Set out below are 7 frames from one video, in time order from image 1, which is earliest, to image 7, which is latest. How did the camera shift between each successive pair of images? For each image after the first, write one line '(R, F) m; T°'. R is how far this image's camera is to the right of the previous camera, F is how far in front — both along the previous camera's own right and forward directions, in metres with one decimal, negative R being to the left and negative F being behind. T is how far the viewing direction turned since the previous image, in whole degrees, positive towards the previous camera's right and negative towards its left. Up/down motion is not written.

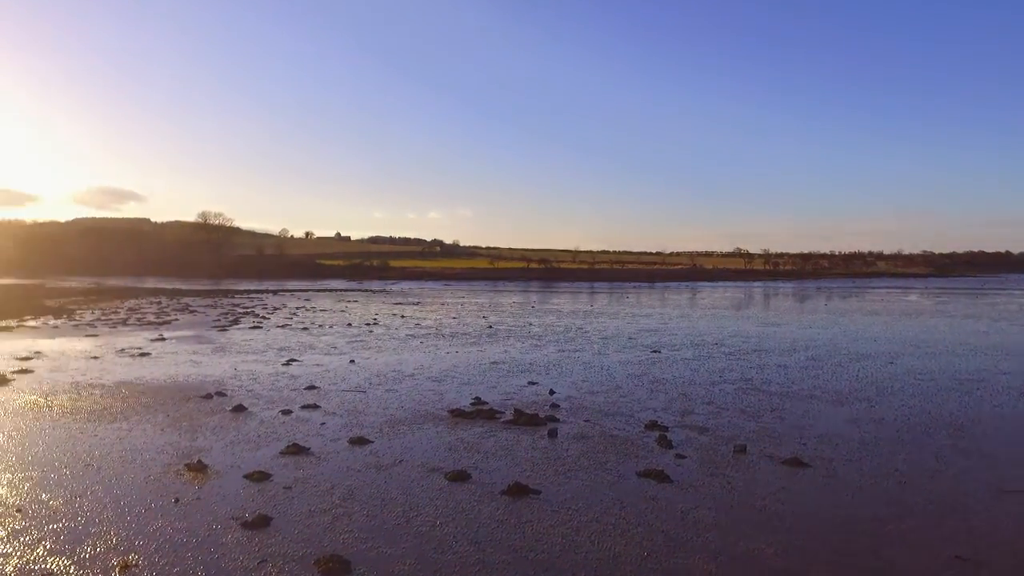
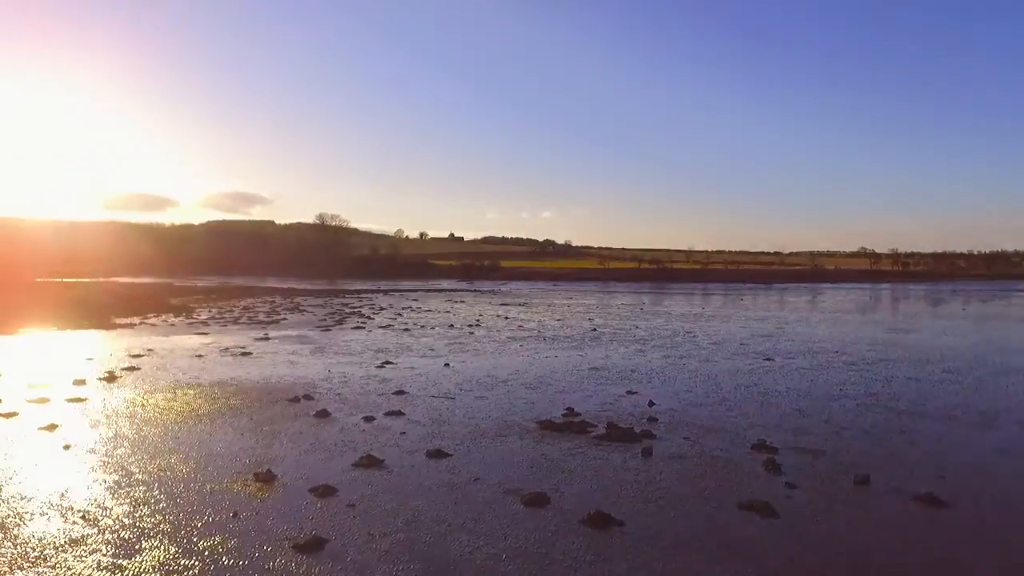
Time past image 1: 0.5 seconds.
(+0.3, +1.0) m; -8°
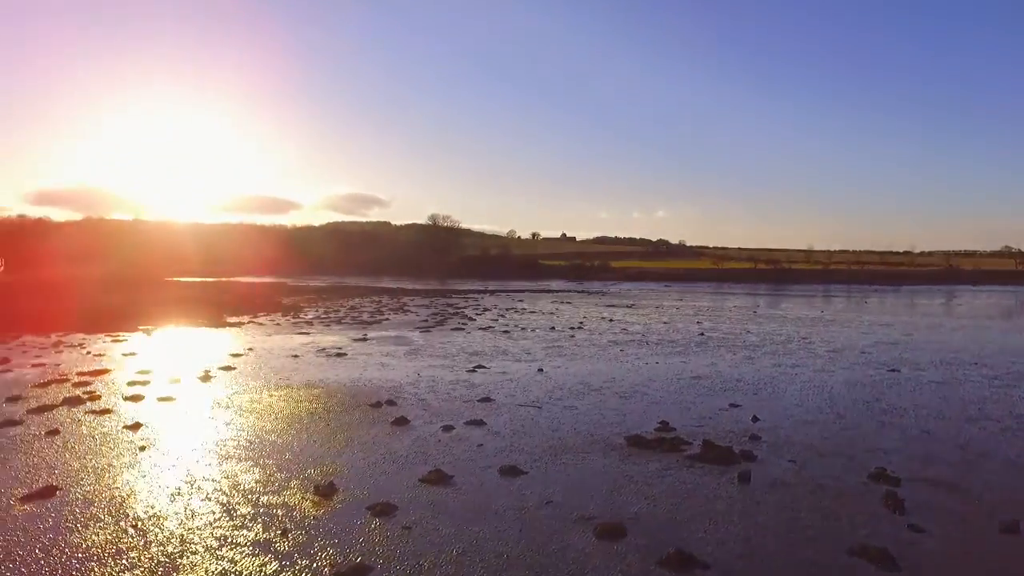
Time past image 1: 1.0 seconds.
(+0.4, +1.0) m; -8°
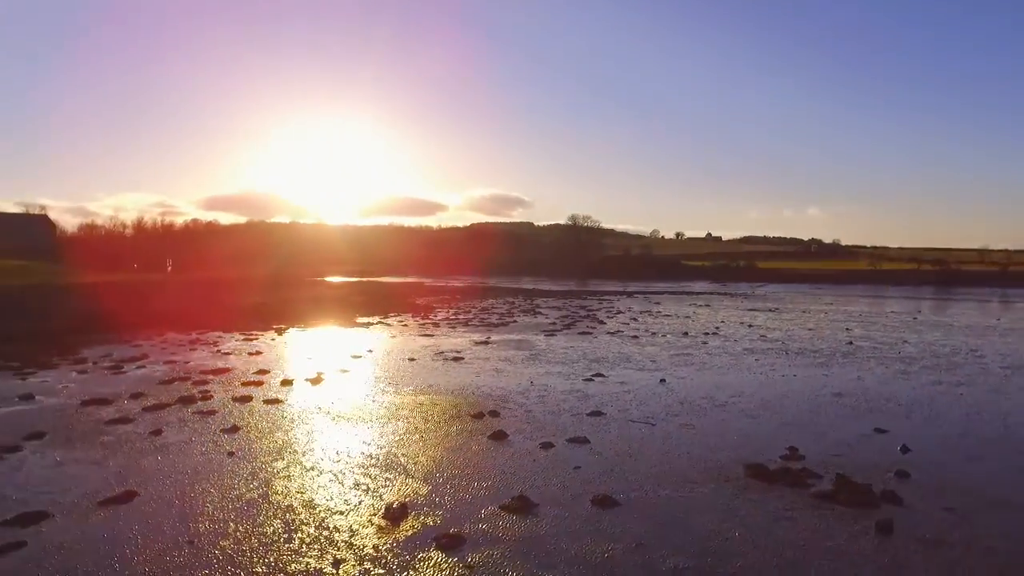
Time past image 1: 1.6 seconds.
(+0.6, +1.2) m; -10°
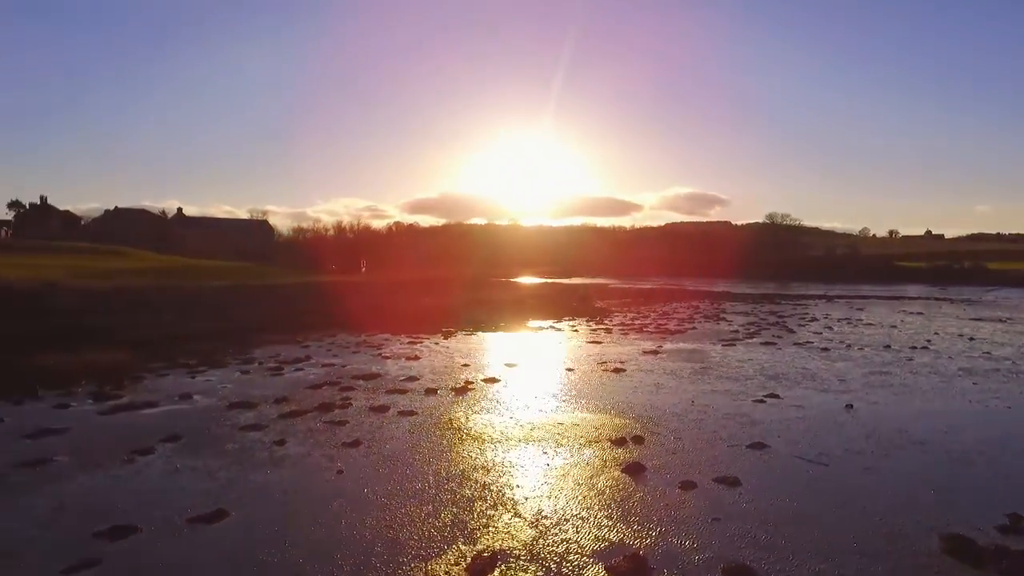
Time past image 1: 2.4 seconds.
(+0.8, +1.7) m; -14°
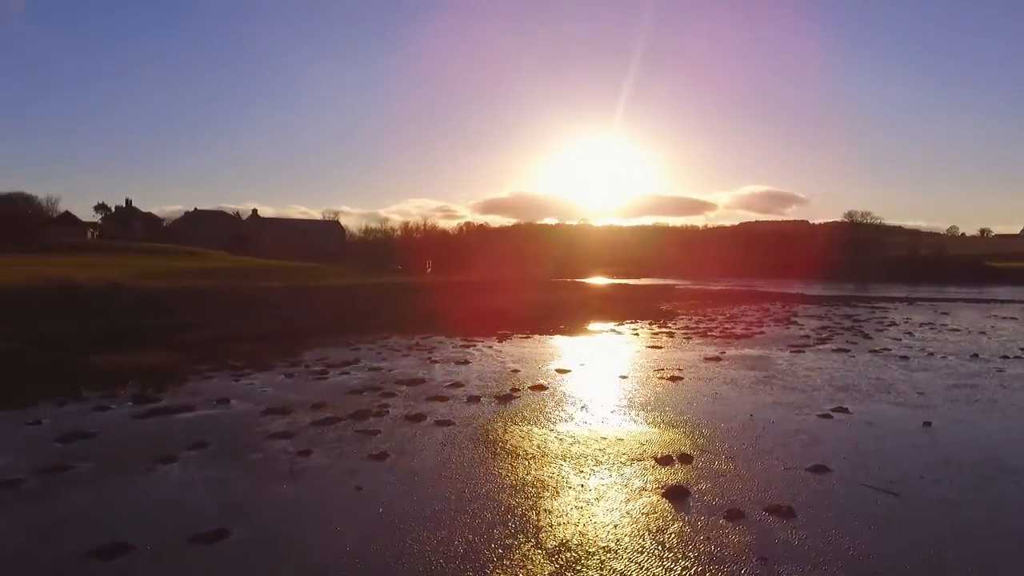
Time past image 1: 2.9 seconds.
(+0.5, +0.9) m; -5°
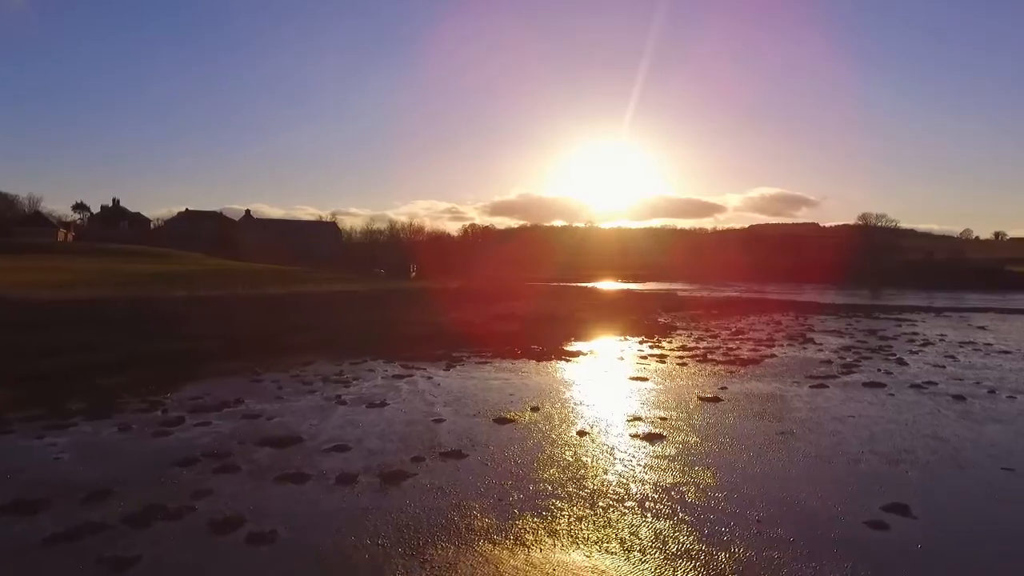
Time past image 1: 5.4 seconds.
(+1.7, +5.6) m; -1°
